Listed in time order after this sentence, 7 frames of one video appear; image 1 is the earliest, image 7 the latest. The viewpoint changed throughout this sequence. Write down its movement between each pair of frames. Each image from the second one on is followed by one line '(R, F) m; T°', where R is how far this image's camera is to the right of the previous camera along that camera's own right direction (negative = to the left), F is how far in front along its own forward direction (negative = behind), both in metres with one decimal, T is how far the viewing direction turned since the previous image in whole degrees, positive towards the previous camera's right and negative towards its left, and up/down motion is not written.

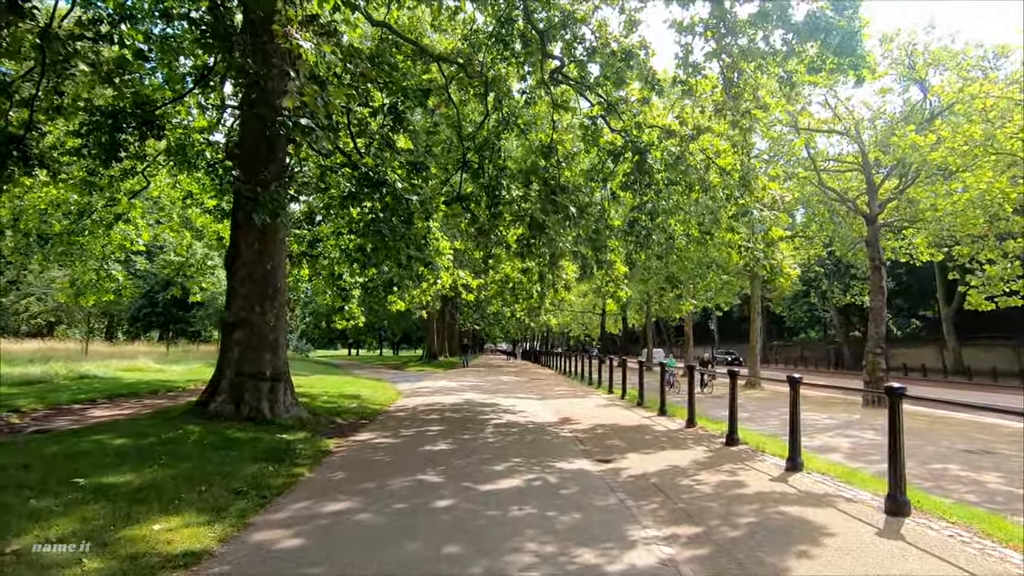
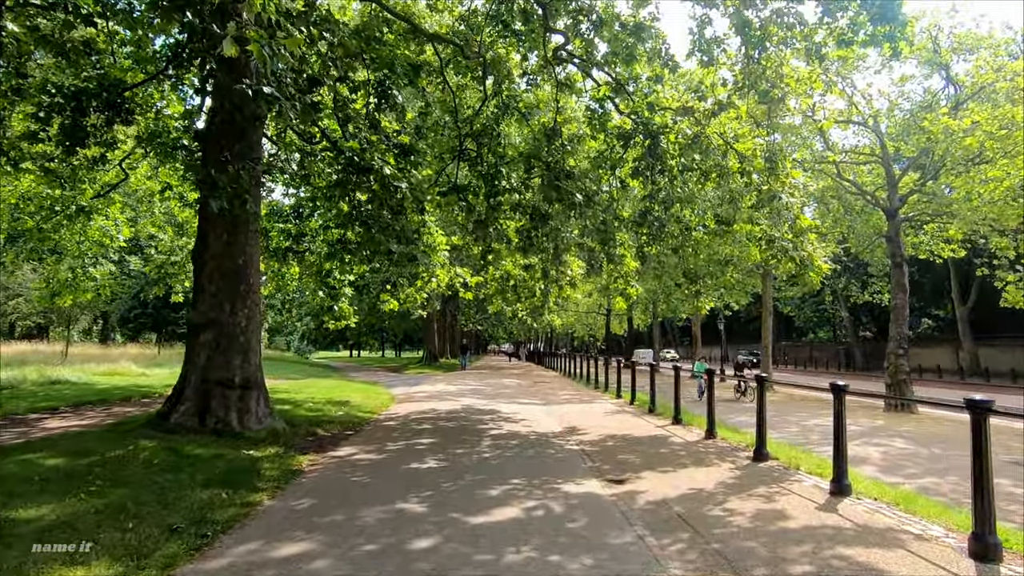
(+0.1, +1.3) m; 0°
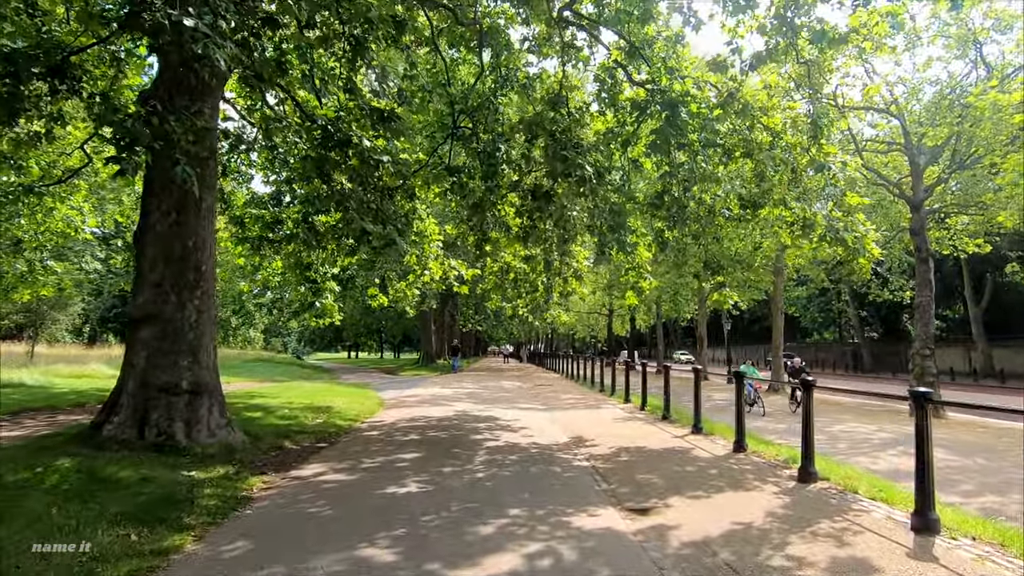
(0.0, +1.6) m; 0°
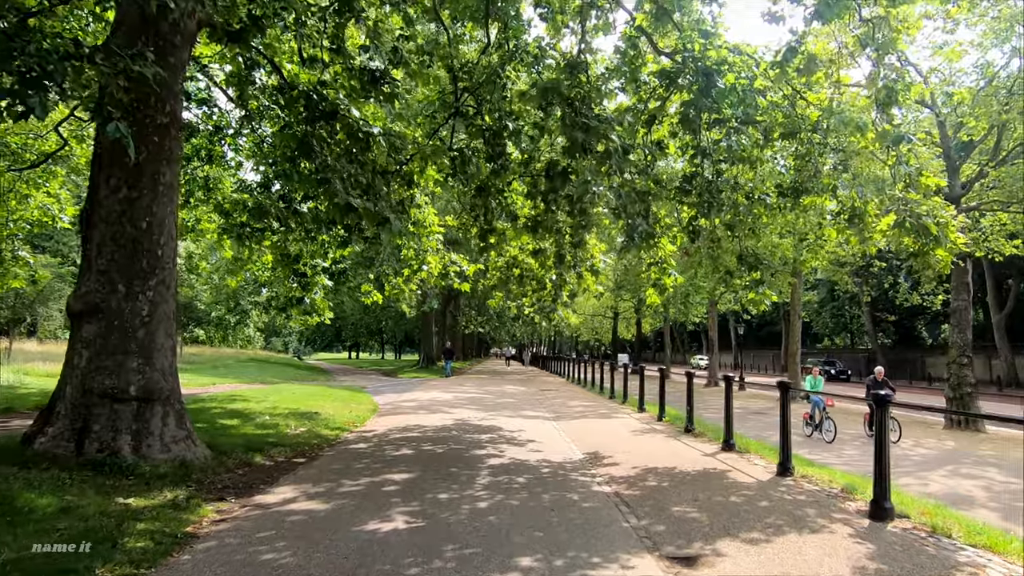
(-0.1, +1.4) m; 0°
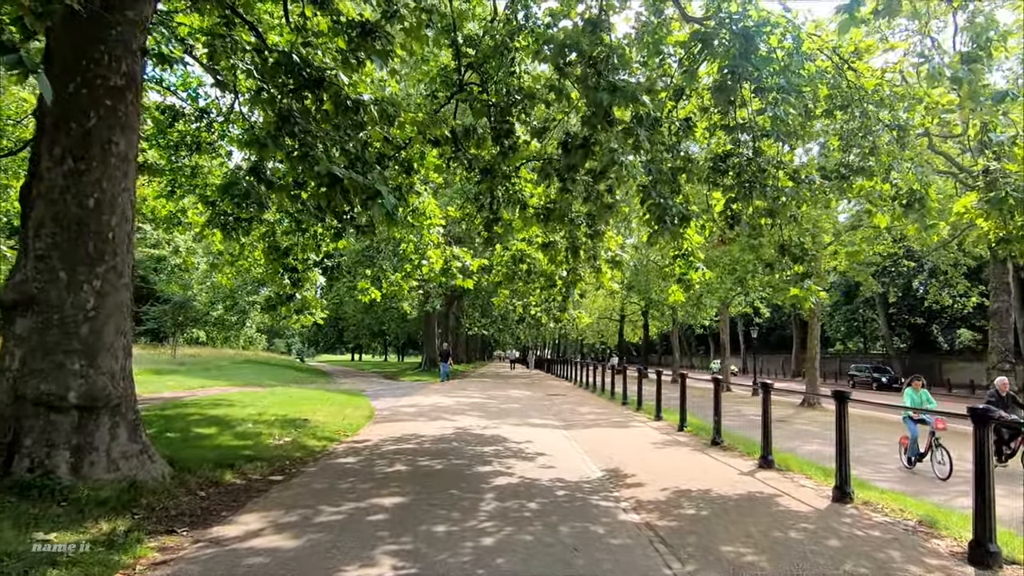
(-0.1, +1.2) m; -1°
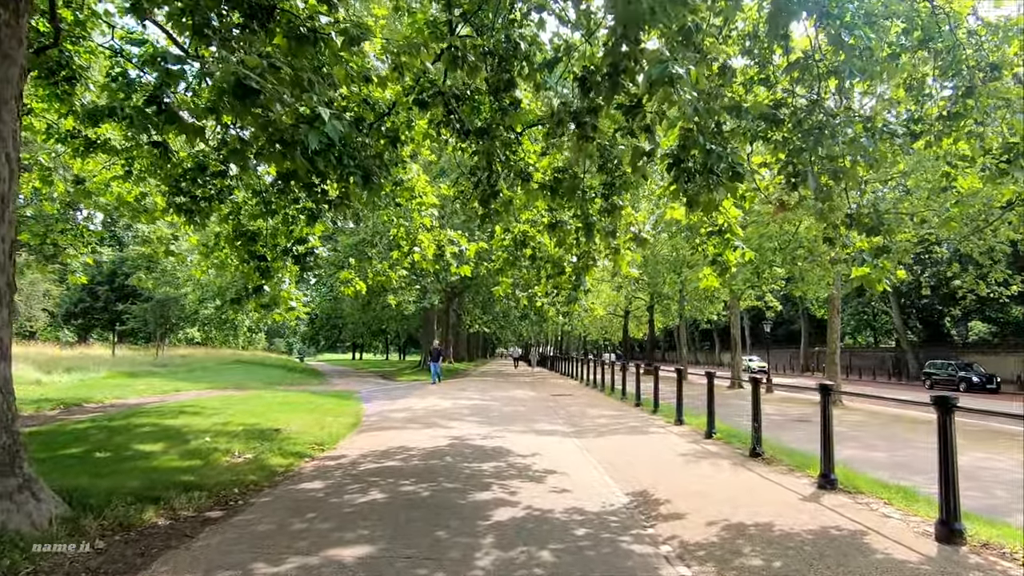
(0.0, +1.8) m; 0°
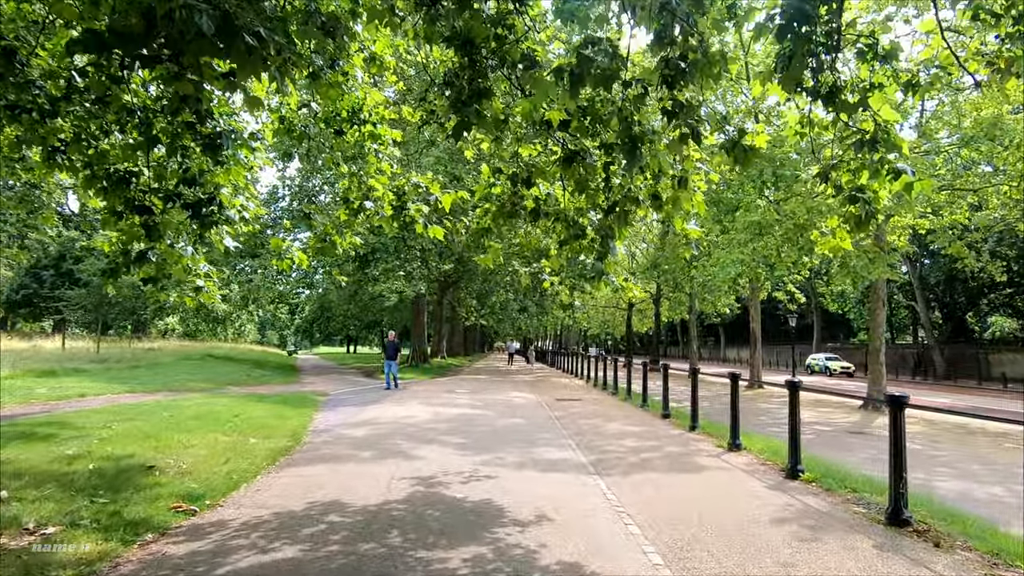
(+0.1, +3.9) m; 0°
